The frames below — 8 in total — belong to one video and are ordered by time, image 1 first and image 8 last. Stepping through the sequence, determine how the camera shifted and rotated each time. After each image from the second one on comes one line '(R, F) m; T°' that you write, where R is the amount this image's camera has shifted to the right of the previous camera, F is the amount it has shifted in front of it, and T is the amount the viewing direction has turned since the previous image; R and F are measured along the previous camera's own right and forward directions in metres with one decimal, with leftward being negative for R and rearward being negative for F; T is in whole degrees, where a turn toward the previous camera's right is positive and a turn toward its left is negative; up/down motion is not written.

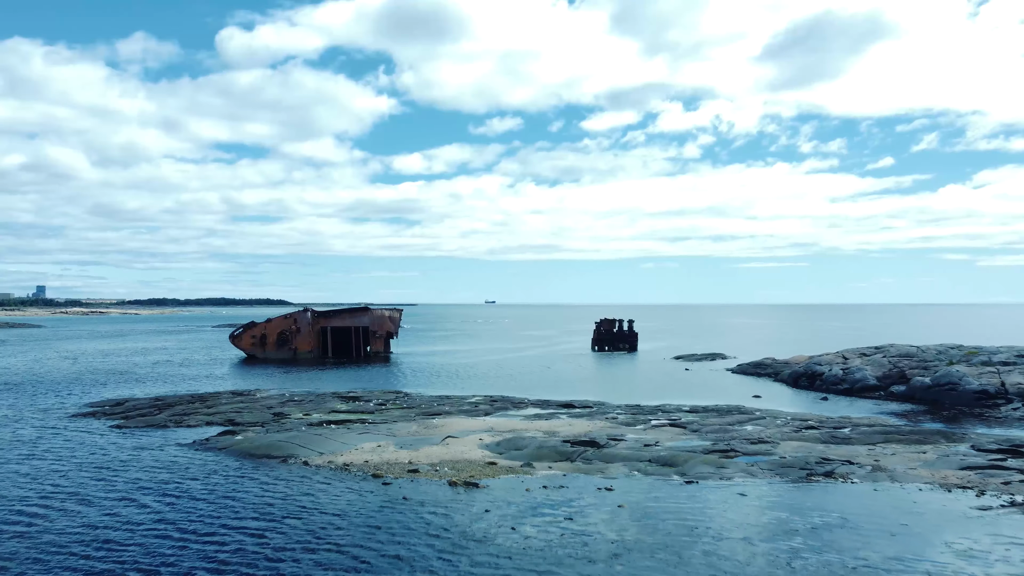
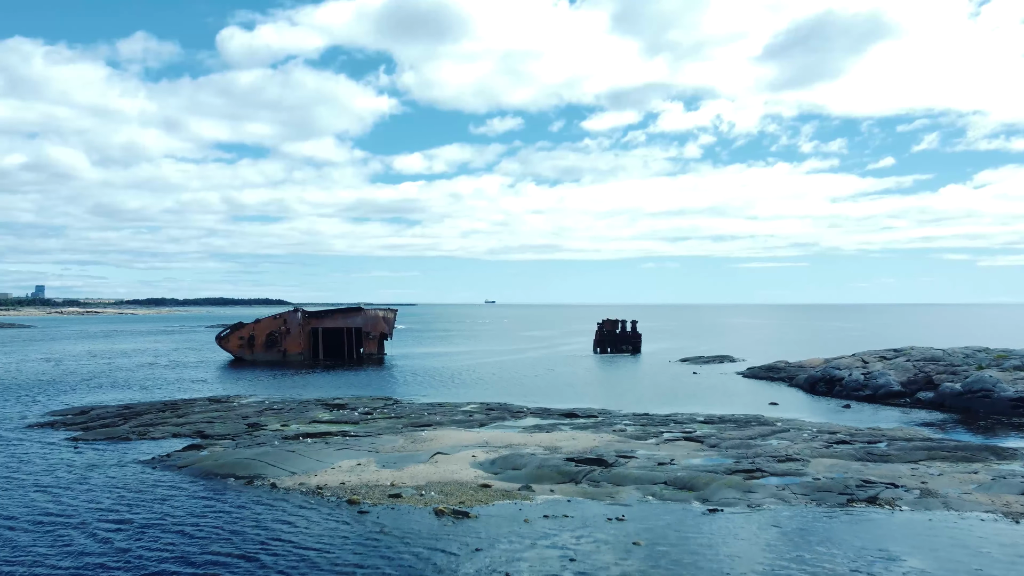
(+0.1, +2.5) m; 0°
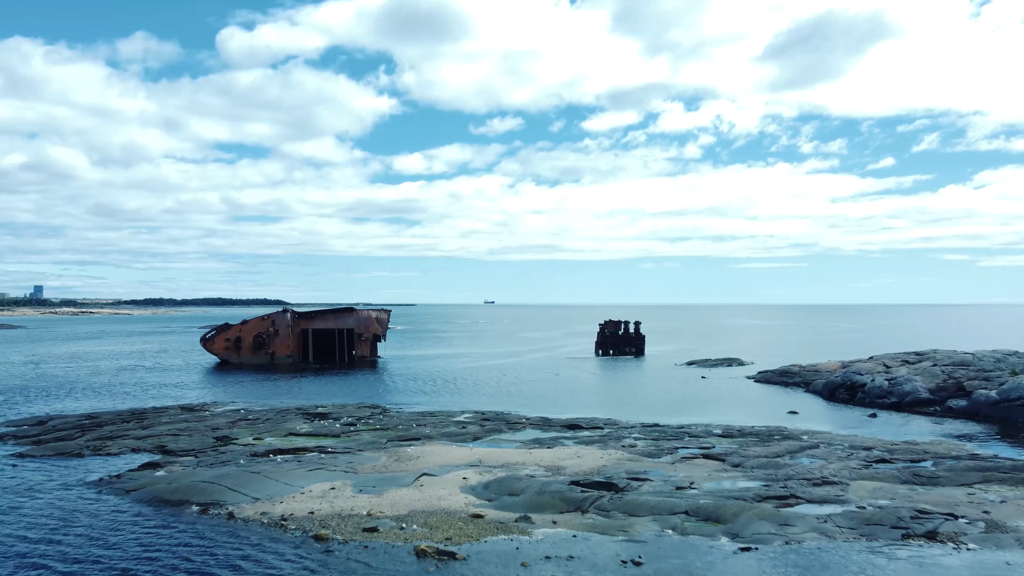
(+0.1, +2.5) m; 0°
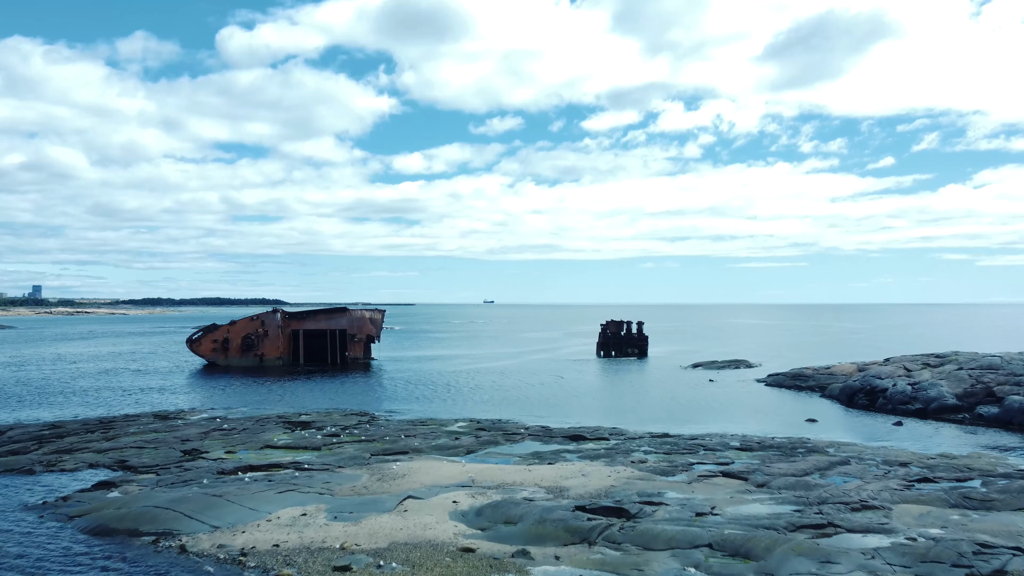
(+0.1, +2.1) m; 0°
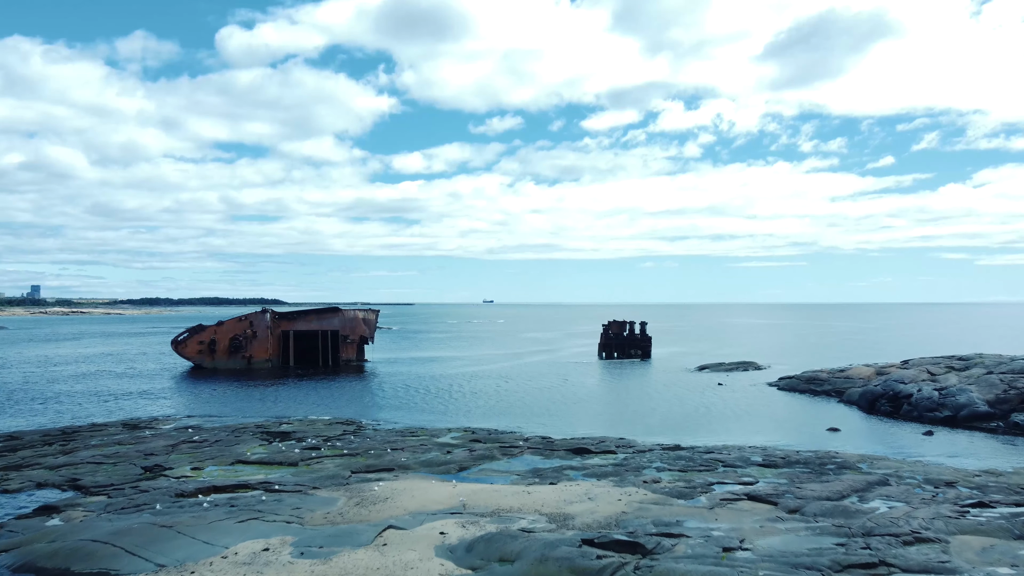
(+0.1, +2.1) m; 0°
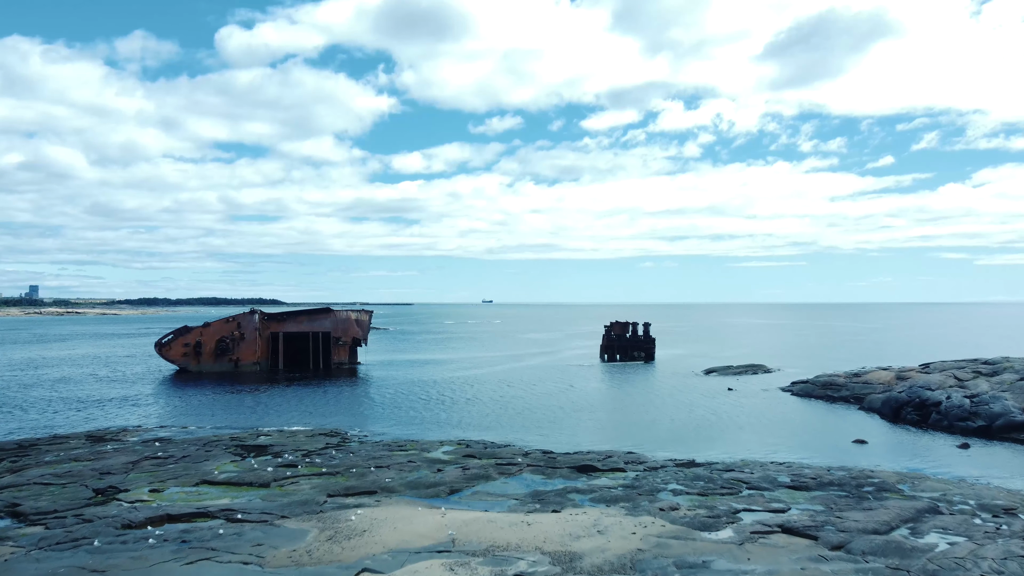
(+0.1, +2.1) m; 0°
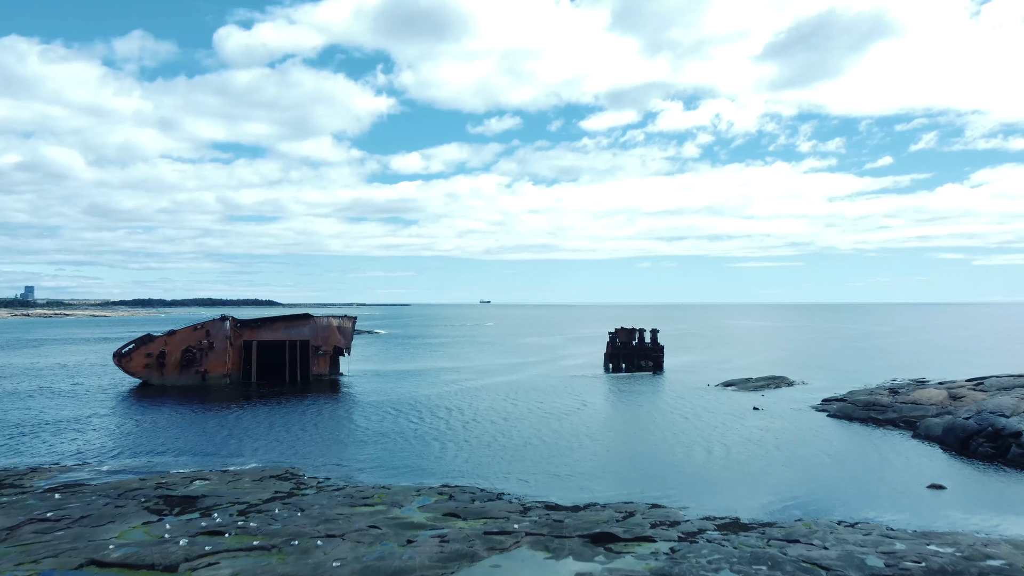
(+0.1, +4.6) m; 0°
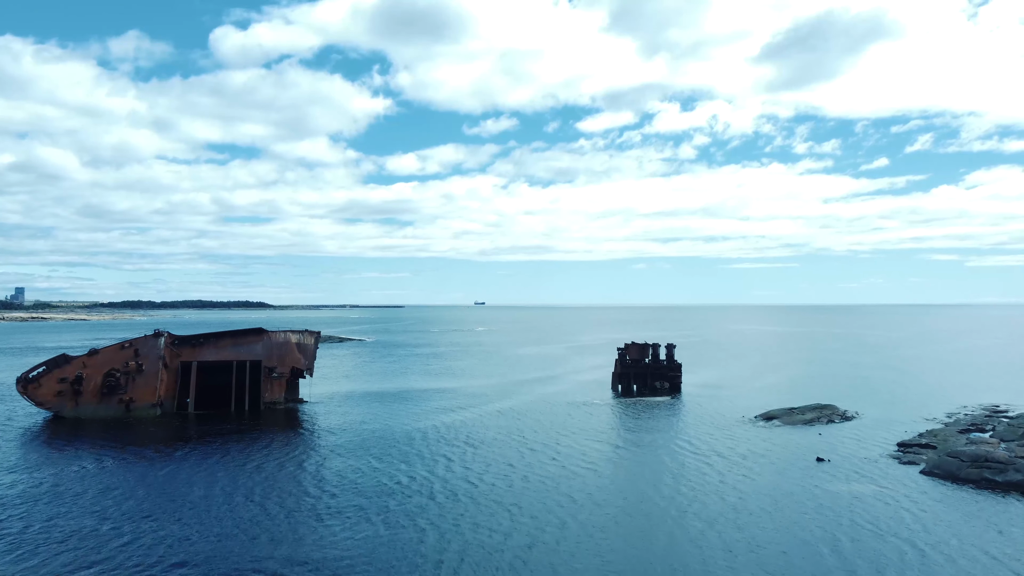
(+0.2, +7.9) m; 0°
